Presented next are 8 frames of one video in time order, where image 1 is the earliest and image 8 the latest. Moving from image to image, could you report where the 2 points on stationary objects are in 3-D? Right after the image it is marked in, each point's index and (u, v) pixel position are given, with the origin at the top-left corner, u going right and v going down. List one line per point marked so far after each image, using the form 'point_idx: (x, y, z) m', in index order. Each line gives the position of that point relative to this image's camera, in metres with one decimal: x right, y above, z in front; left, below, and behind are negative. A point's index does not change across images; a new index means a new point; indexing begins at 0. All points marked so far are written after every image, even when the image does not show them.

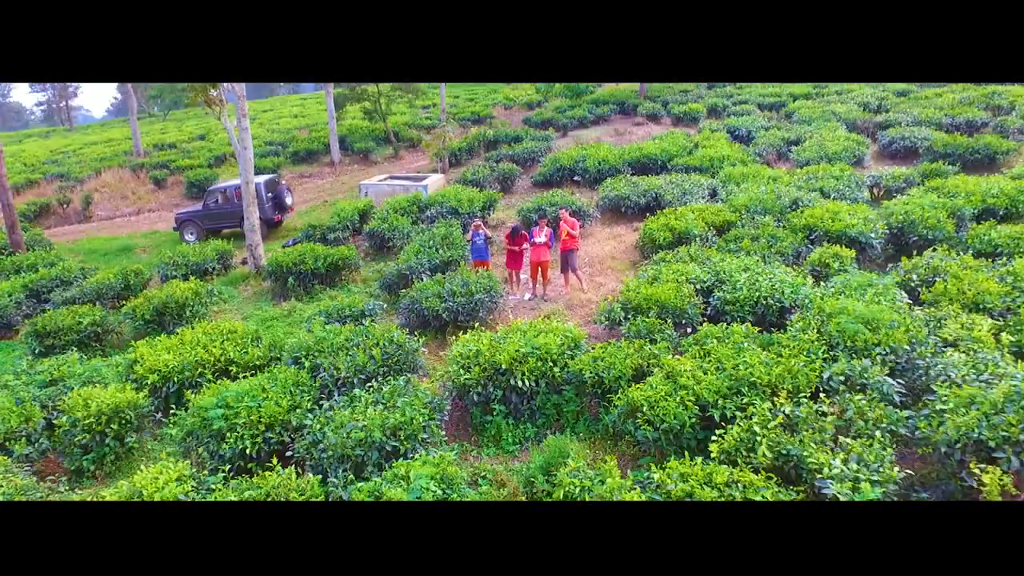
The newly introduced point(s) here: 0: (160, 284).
0: (-2.4, 0.0, +5.3) m
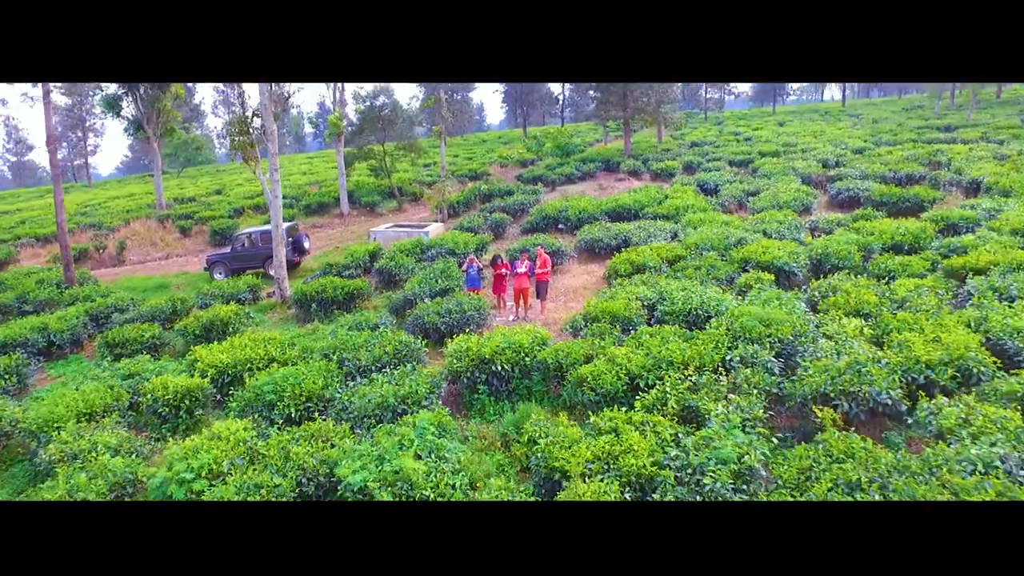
0: (-2.5, -0.2, +6.3) m
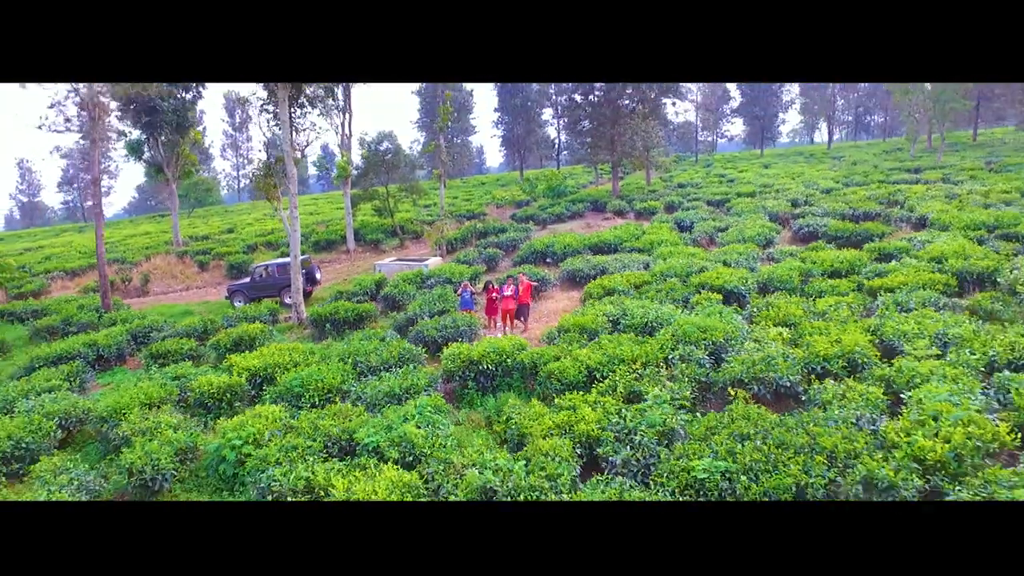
0: (-2.6, -0.4, +7.2) m
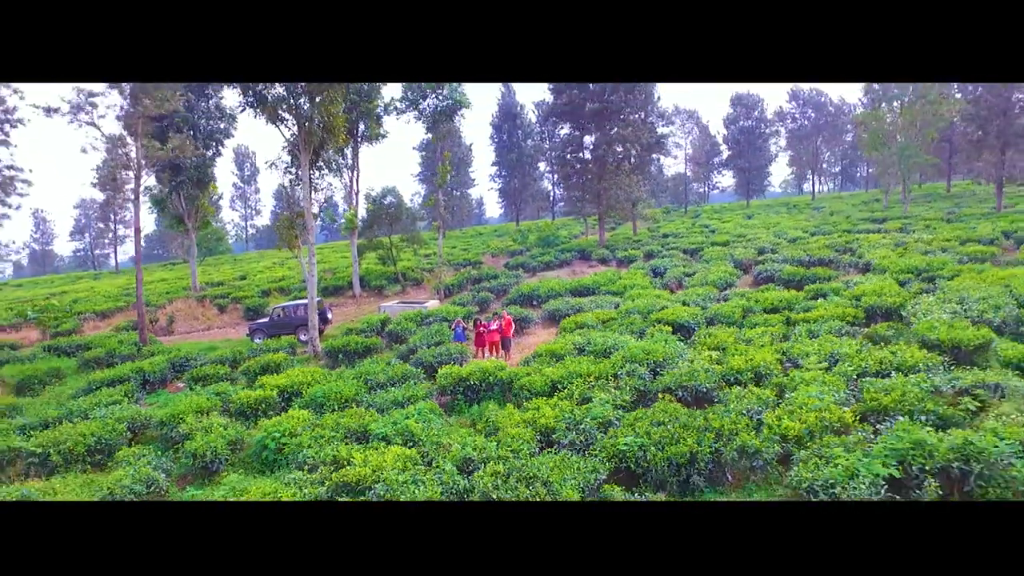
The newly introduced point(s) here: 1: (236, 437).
0: (-2.8, -0.8, +8.3) m
1: (-1.8, -1.0, +5.2) m
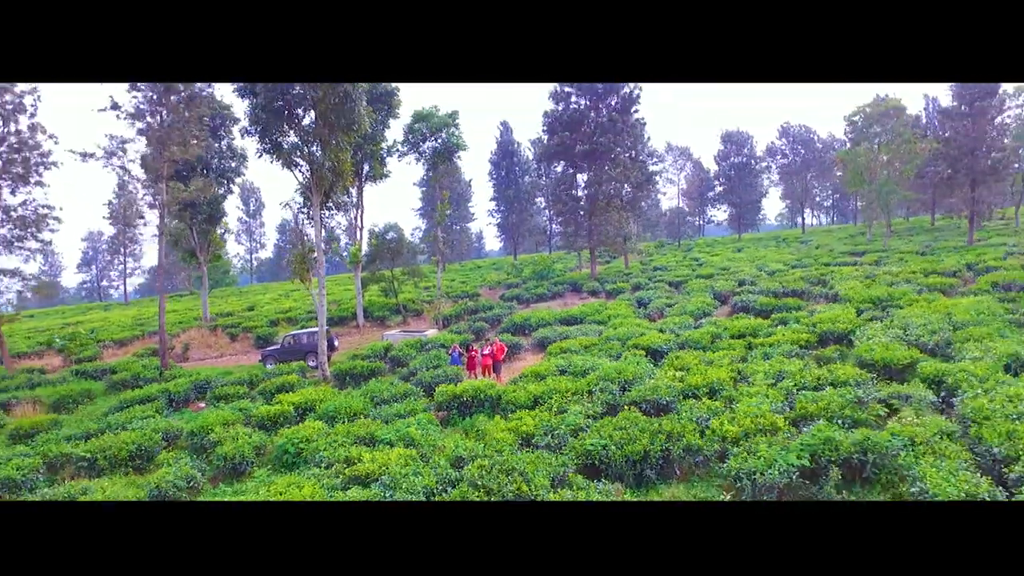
0: (-2.9, -1.1, +9.1) m
1: (-1.9, -1.2, +6.0) m
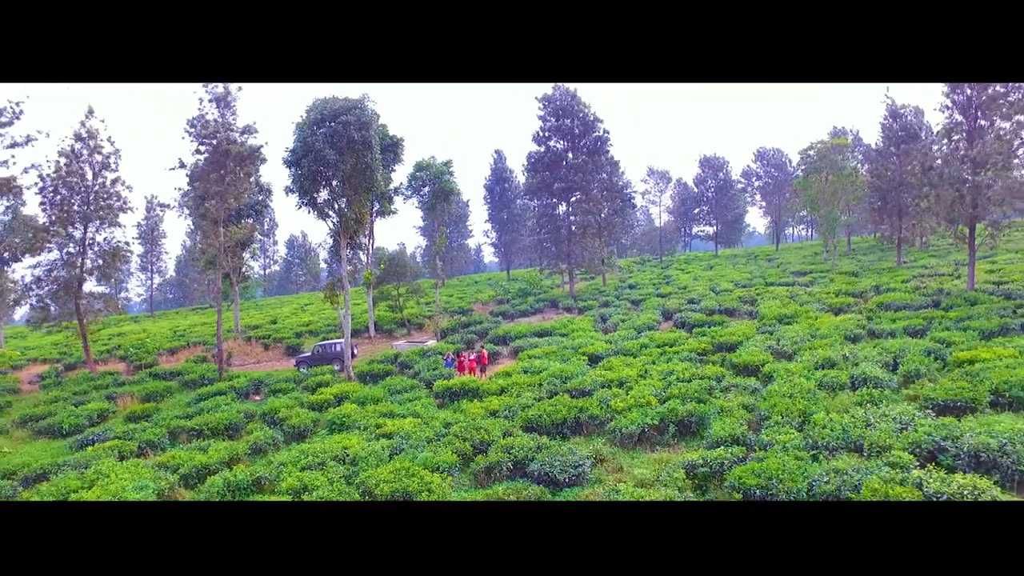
0: (-3.2, -1.4, +12.0) m
1: (-2.2, -1.5, +8.8) m
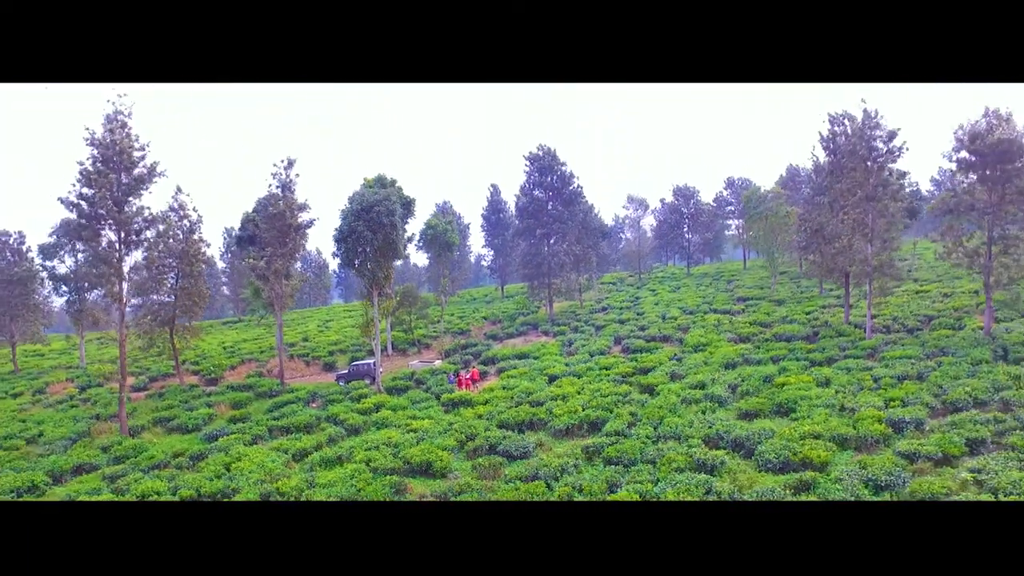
0: (-3.5, -2.2, +16.6) m
1: (-2.5, -2.3, +13.4) m
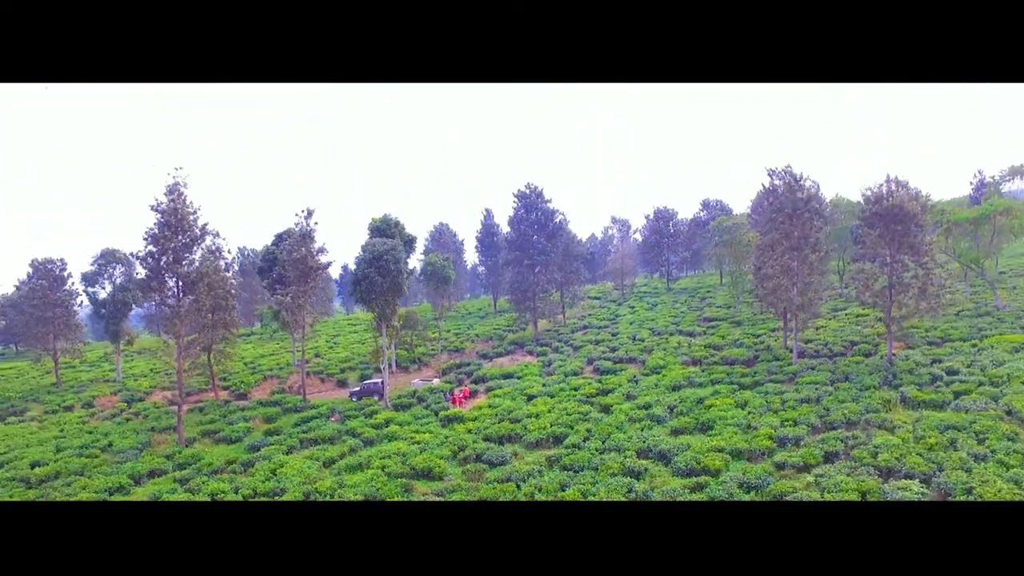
0: (-3.9, -3.1, +19.8) m
1: (-2.9, -3.1, +16.7) m
